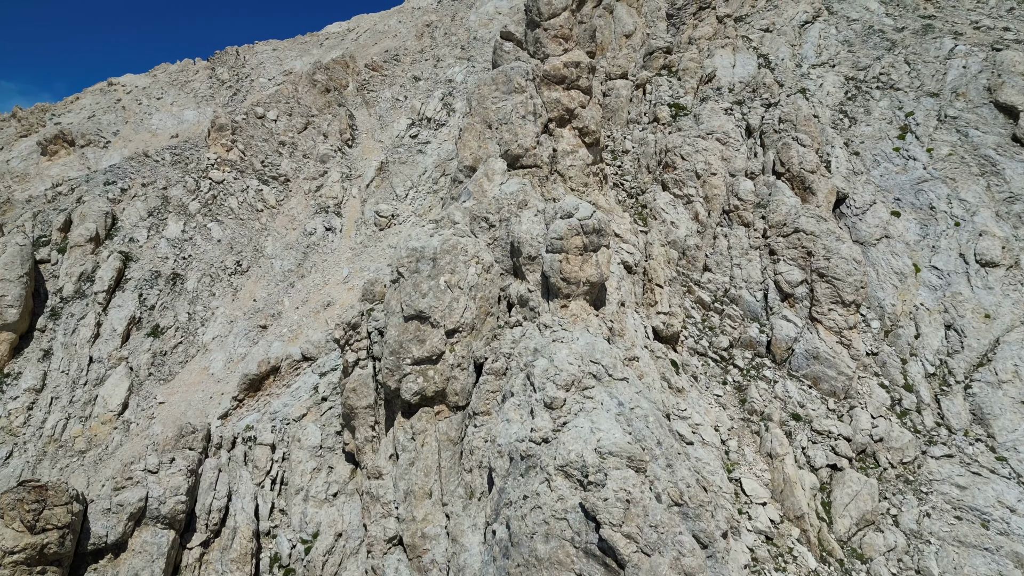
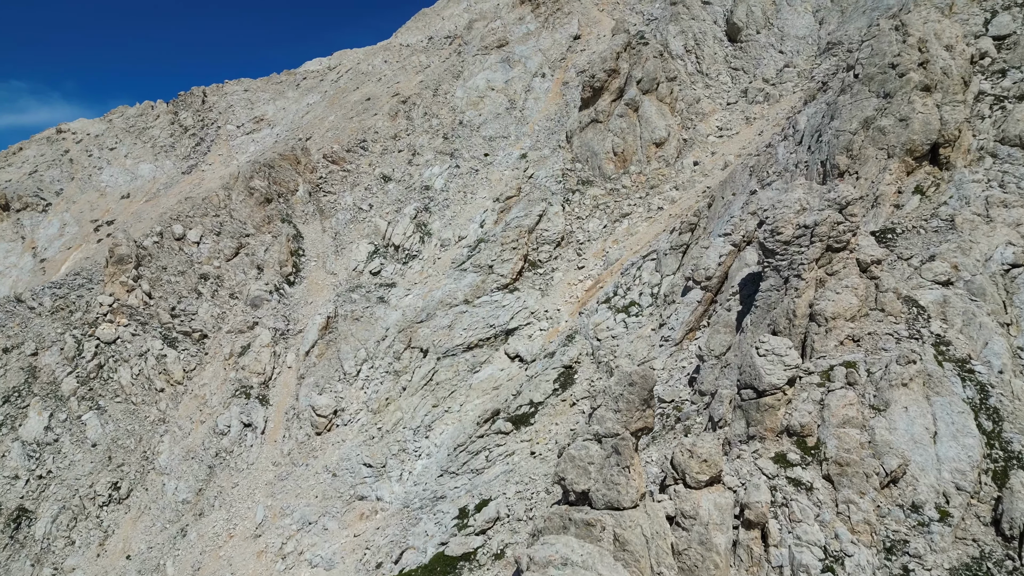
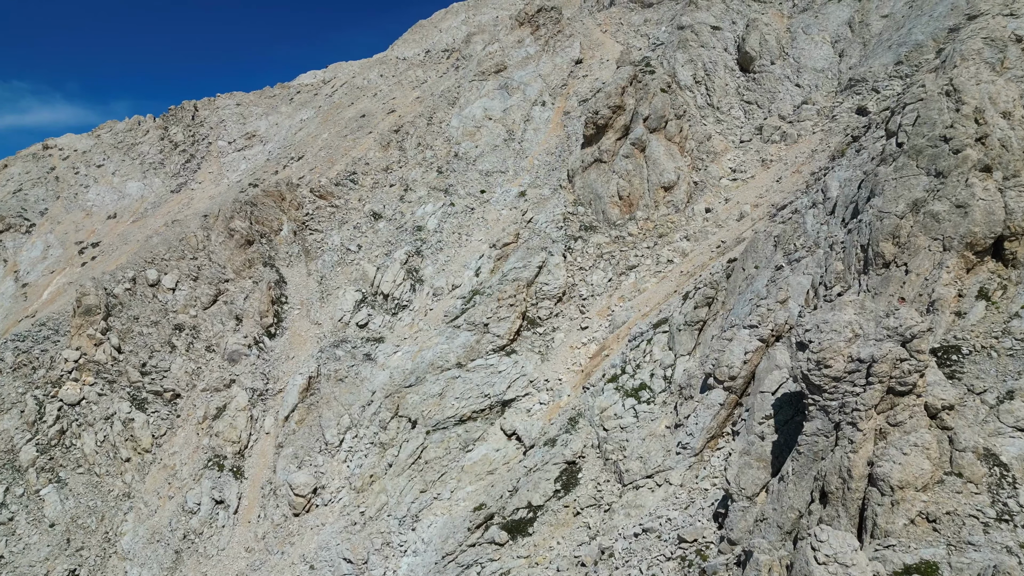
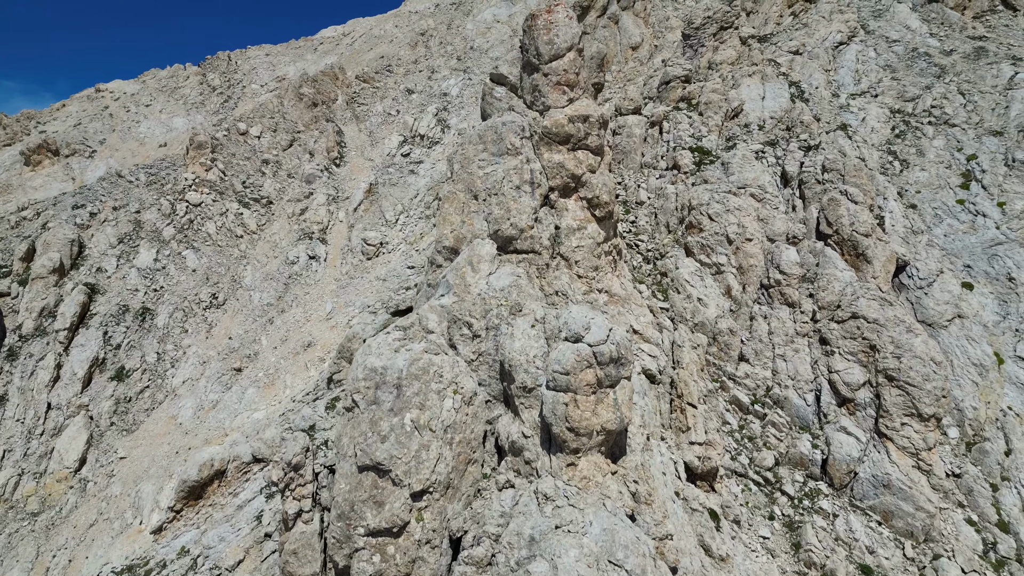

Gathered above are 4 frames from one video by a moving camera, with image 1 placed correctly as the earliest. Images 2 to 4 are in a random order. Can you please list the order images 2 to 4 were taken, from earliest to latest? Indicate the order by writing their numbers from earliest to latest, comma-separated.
4, 2, 3
